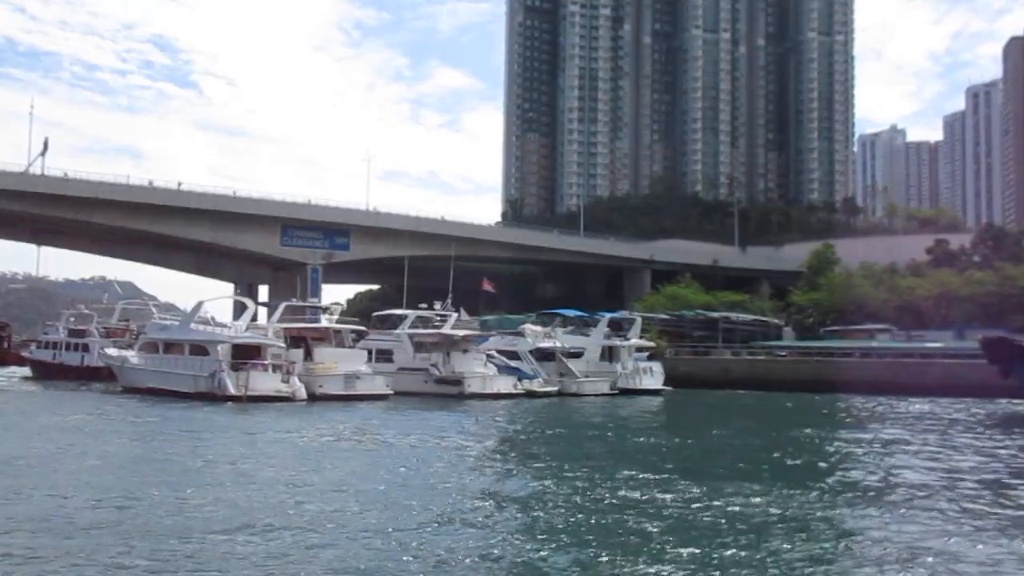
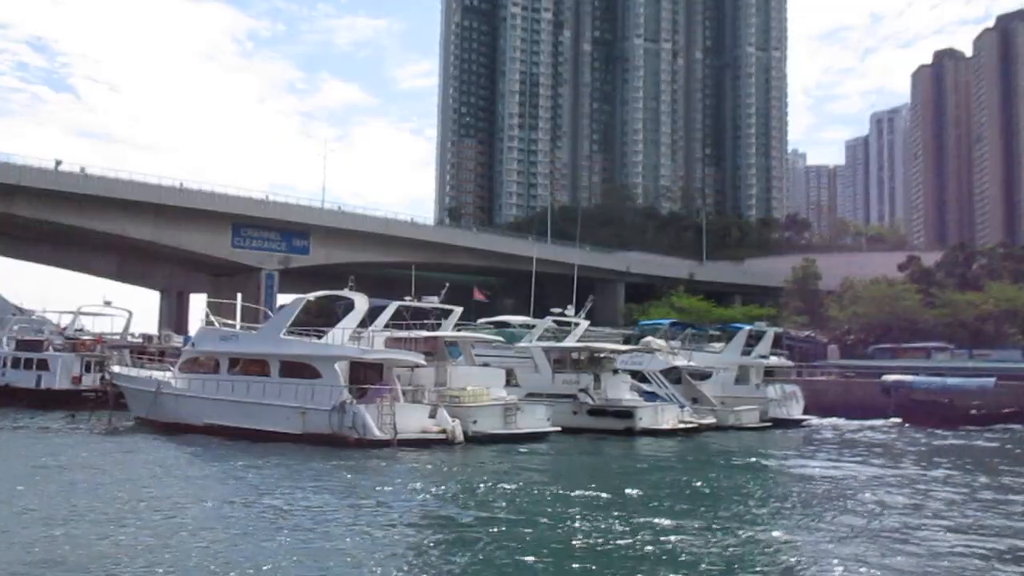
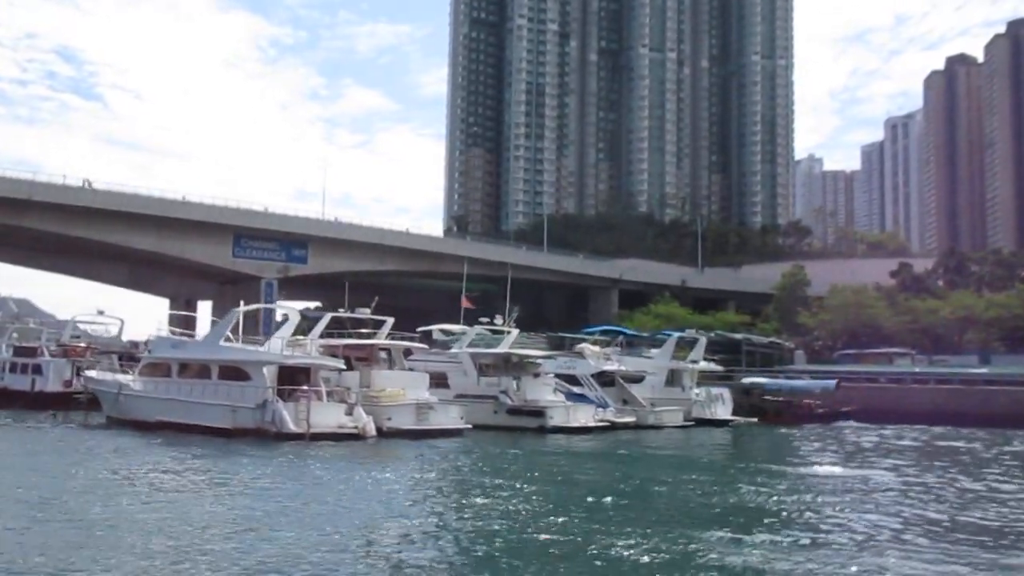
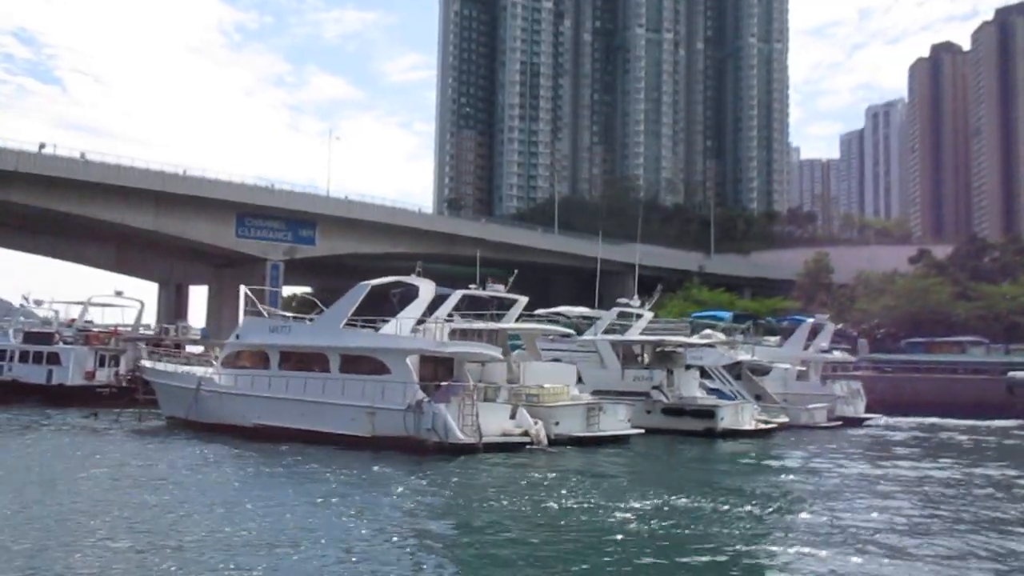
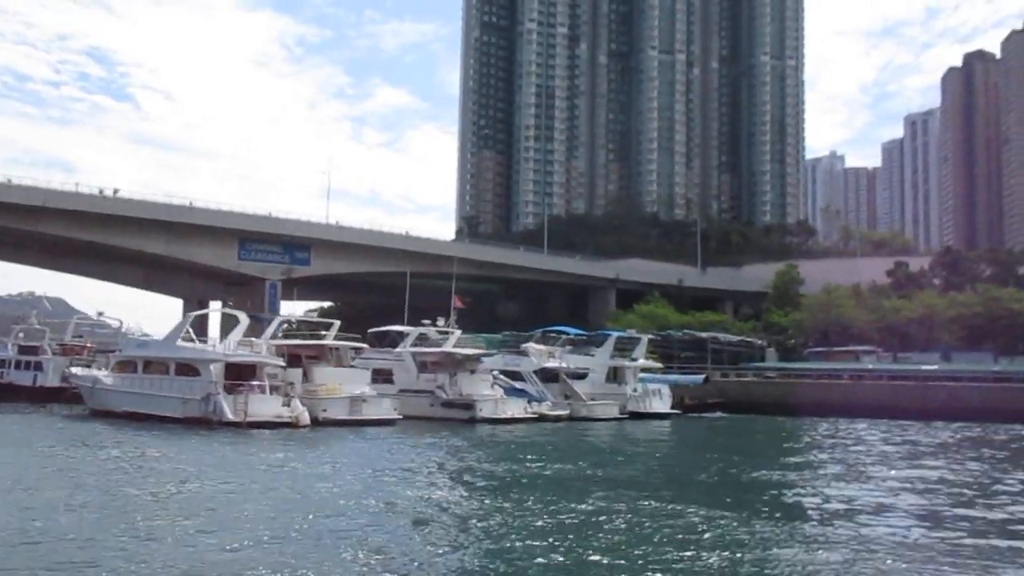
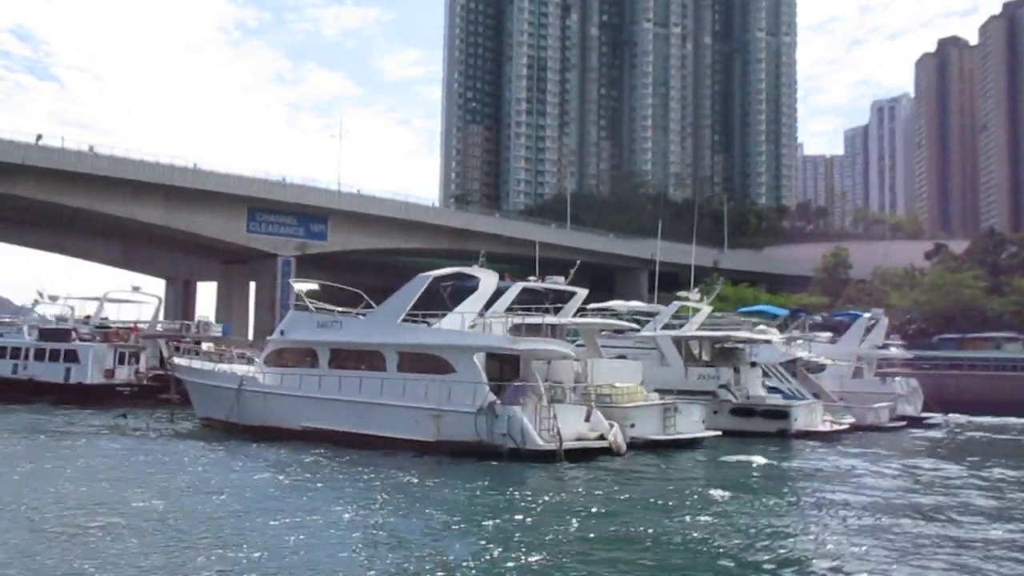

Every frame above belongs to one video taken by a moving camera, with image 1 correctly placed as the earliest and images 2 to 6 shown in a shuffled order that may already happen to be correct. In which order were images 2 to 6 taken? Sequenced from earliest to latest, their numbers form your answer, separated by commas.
5, 3, 2, 4, 6
